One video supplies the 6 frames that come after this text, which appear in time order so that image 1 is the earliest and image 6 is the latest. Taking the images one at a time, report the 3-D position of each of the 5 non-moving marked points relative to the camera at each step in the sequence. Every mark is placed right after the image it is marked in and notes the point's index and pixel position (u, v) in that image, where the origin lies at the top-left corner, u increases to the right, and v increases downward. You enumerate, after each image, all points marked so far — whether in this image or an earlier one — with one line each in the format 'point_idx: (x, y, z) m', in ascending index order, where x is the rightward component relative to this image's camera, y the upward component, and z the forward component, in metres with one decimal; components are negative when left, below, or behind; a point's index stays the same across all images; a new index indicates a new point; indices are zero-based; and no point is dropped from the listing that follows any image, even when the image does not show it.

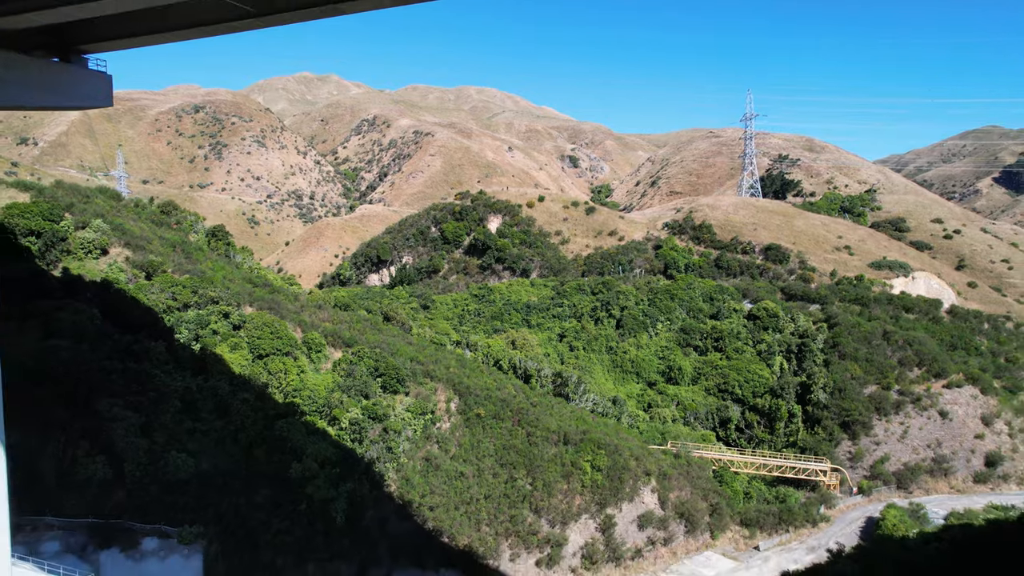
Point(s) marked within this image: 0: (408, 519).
0: (-3.8, -8.4, +19.5) m
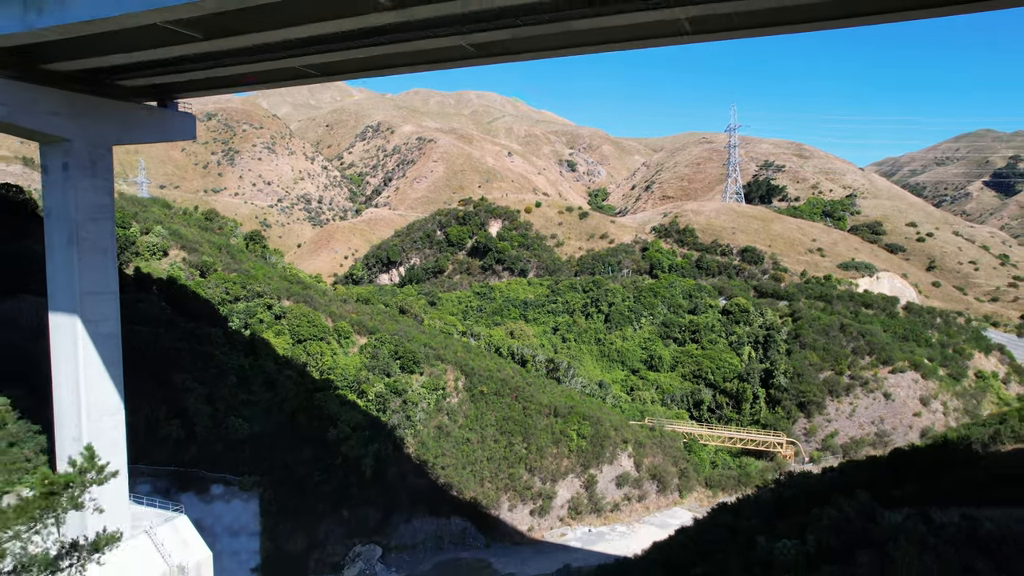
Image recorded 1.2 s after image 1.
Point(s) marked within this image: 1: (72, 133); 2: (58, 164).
0: (-3.8, -8.2, +23.6) m
1: (-13.0, +4.6, +15.9) m
2: (-13.4, +3.6, +16.0) m
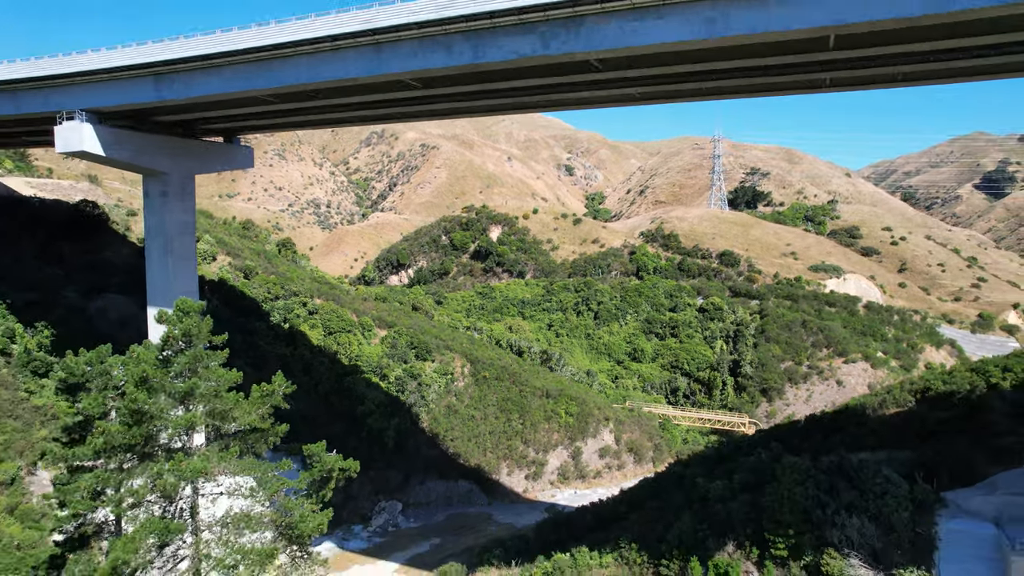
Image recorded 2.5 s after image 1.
0: (-3.9, -8.2, +28.2) m
1: (-13.1, +4.6, +20.5) m
2: (-13.5, +3.6, +20.6) m
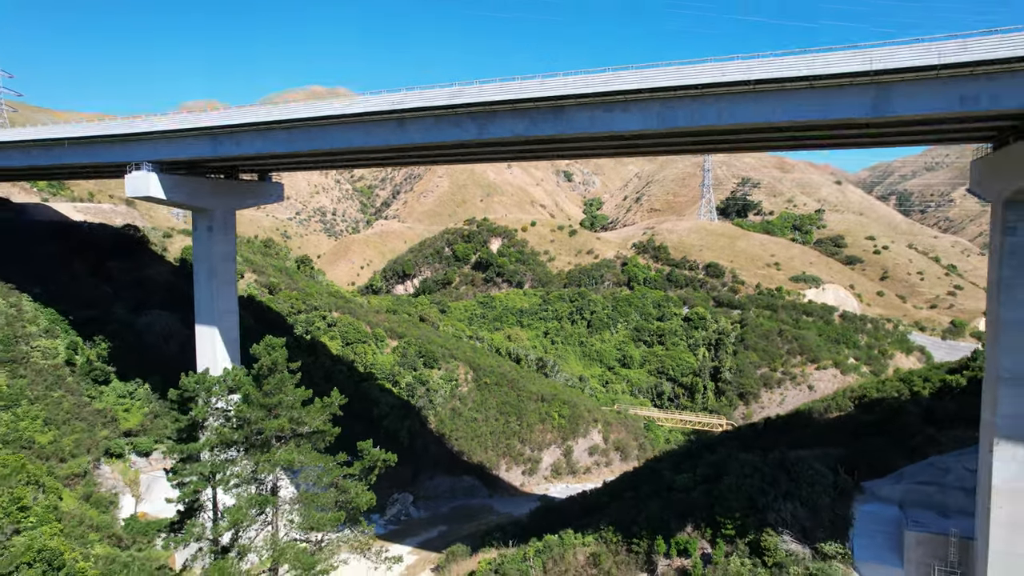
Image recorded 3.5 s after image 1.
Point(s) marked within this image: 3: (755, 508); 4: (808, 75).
0: (-4.0, -9.1, +31.6) m
1: (-13.2, +3.6, +23.9) m
2: (-13.6, +2.7, +24.0) m
3: (+8.4, -7.6, +18.7) m
4: (+7.4, +5.3, +13.7) m
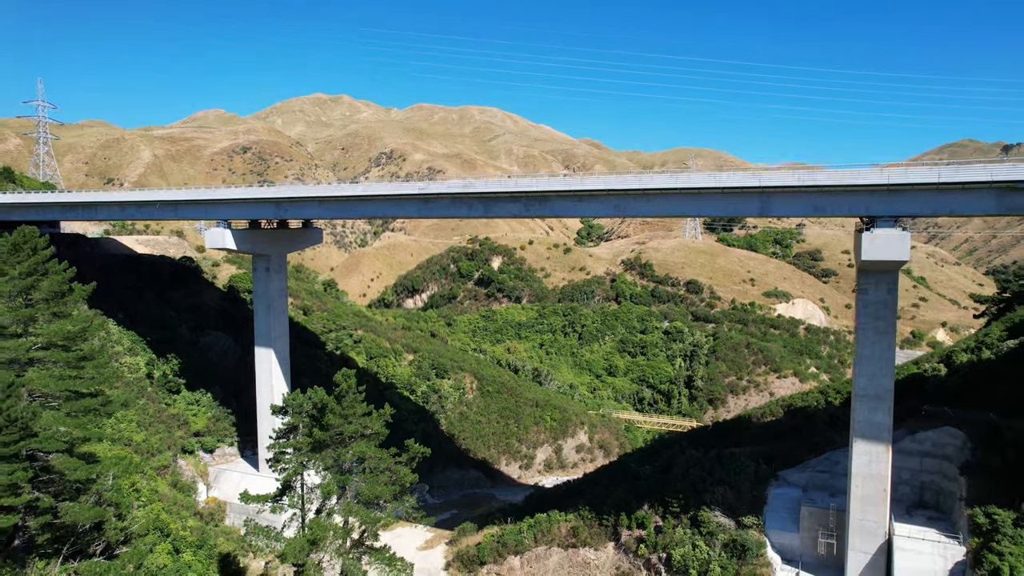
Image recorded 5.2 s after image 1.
0: (-4.1, -10.7, +37.5) m
1: (-13.3, +2.0, +29.9) m
2: (-13.7, +1.1, +29.9) m
3: (+8.3, -9.2, +24.6) m
4: (+7.3, +3.7, +19.6) m
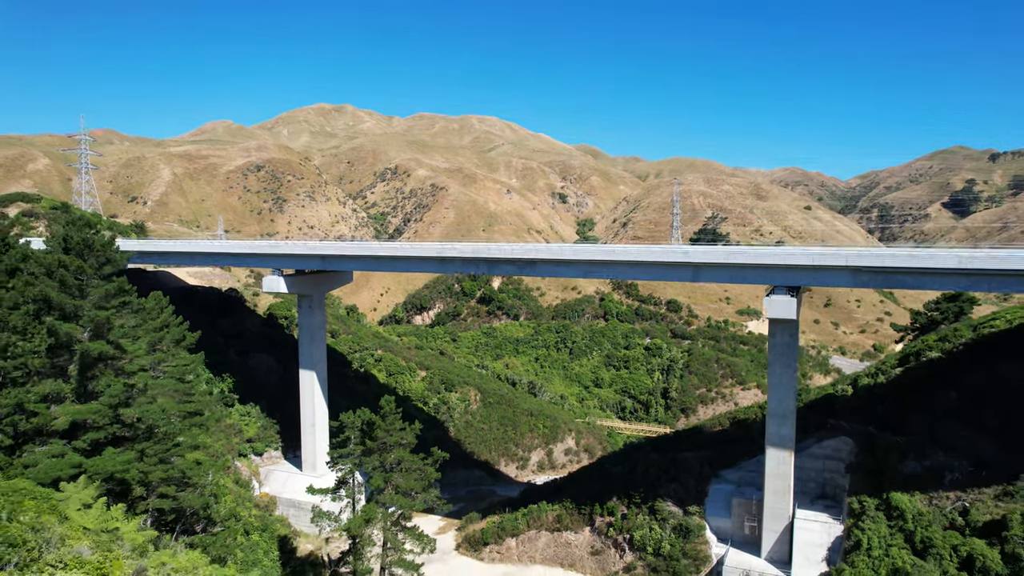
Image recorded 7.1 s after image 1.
0: (-4.3, -13.0, +44.3) m
1: (-13.5, -0.2, +36.6) m
2: (-13.9, -1.2, +36.7) m
3: (+8.1, -11.5, +31.4) m
4: (+7.2, +1.4, +26.4) m
